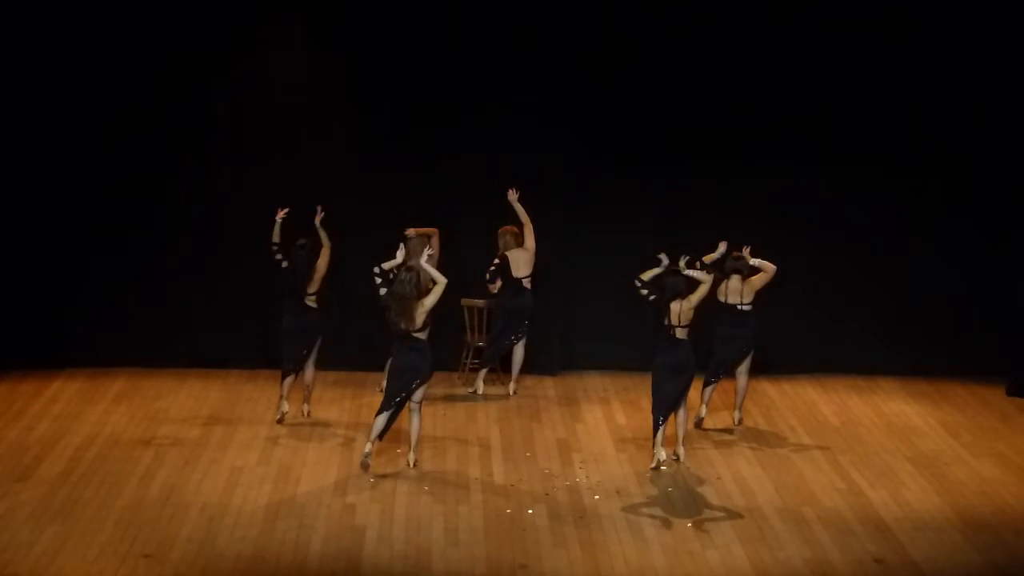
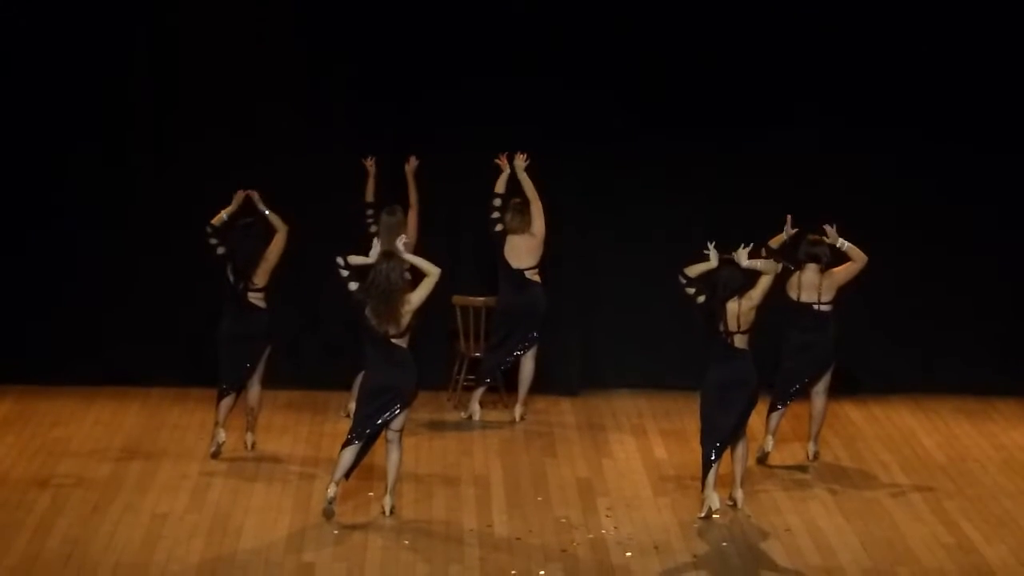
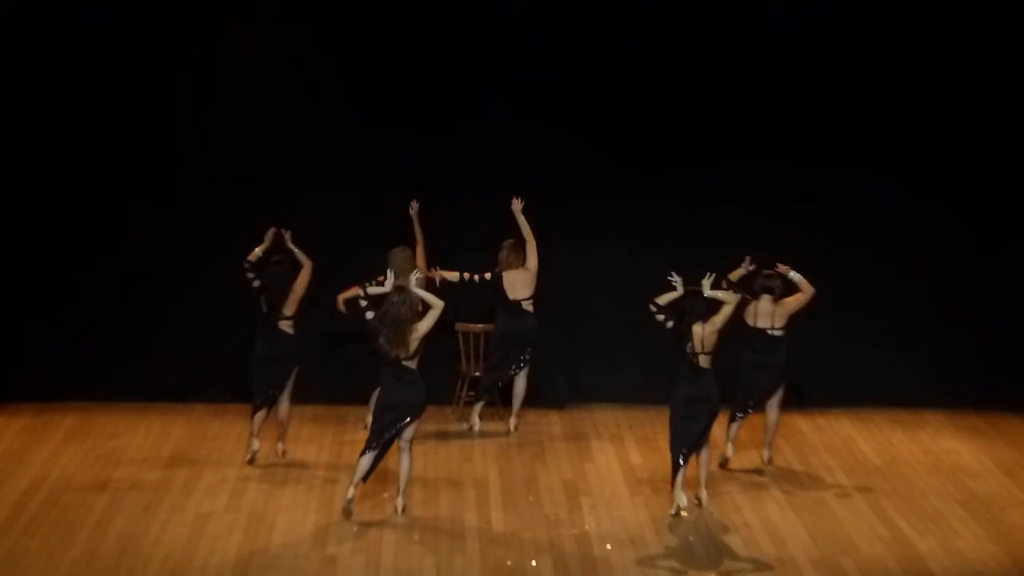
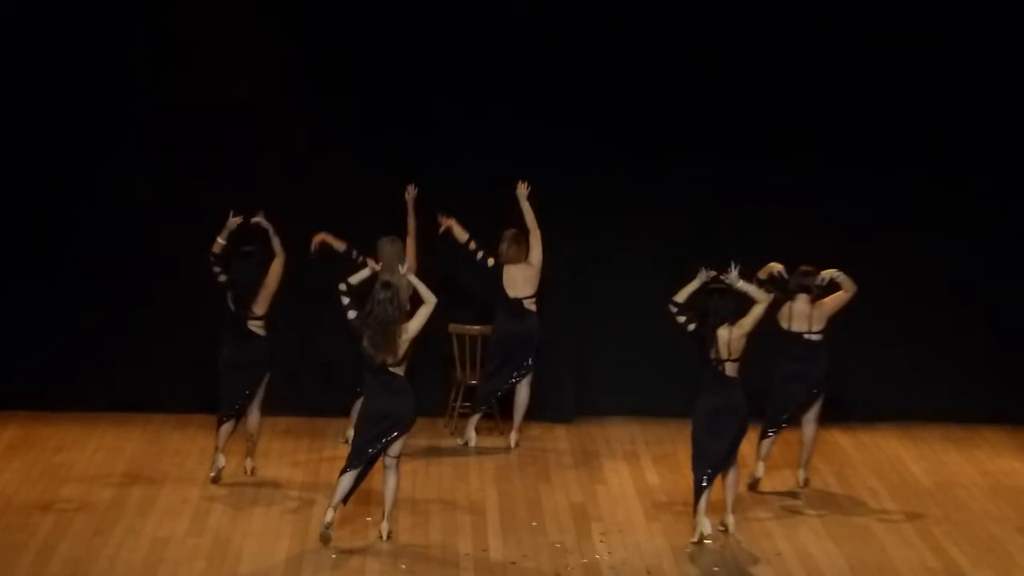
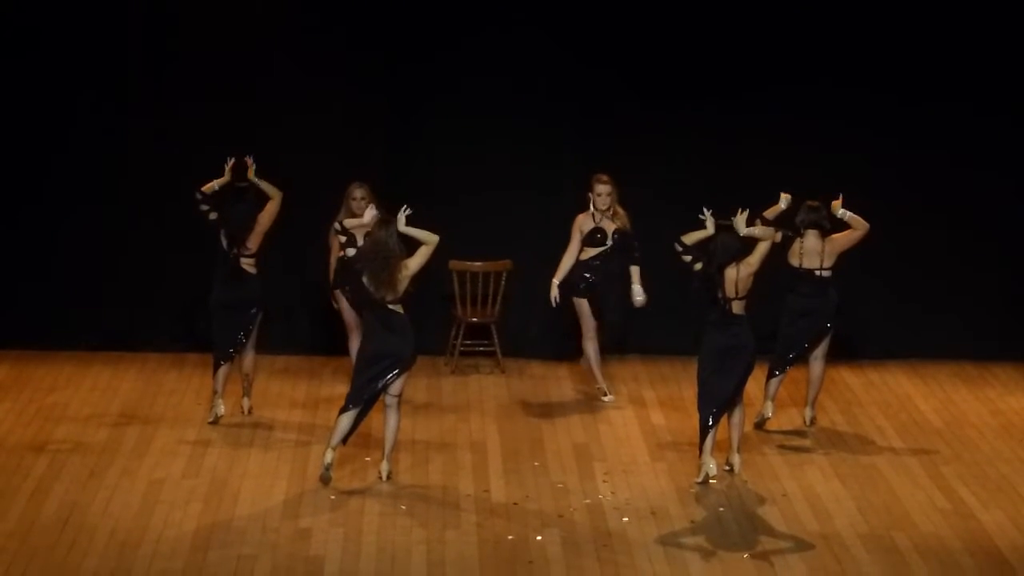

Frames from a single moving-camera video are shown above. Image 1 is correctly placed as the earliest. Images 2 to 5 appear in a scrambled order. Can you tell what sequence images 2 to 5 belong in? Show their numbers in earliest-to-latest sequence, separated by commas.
3, 4, 2, 5
